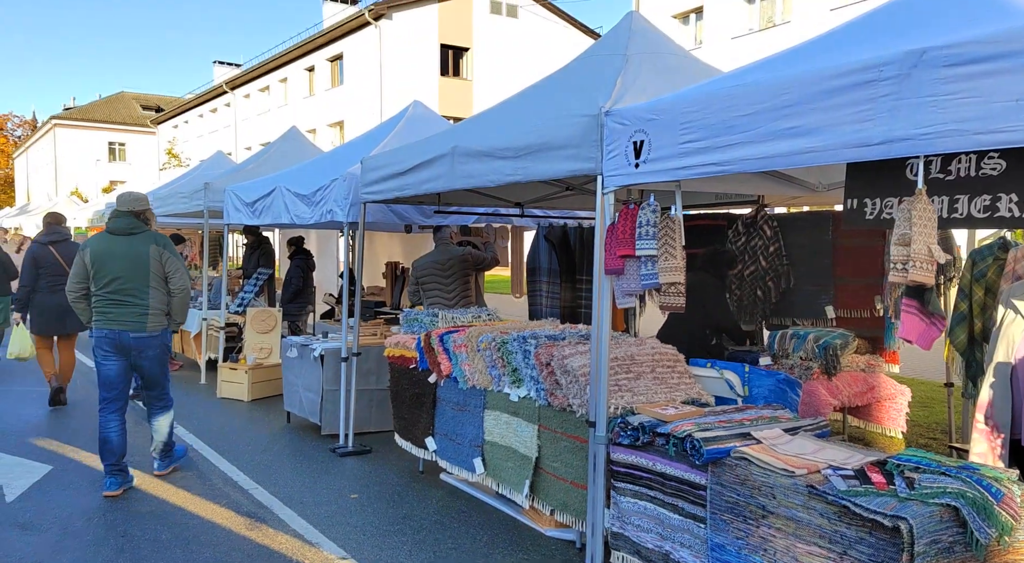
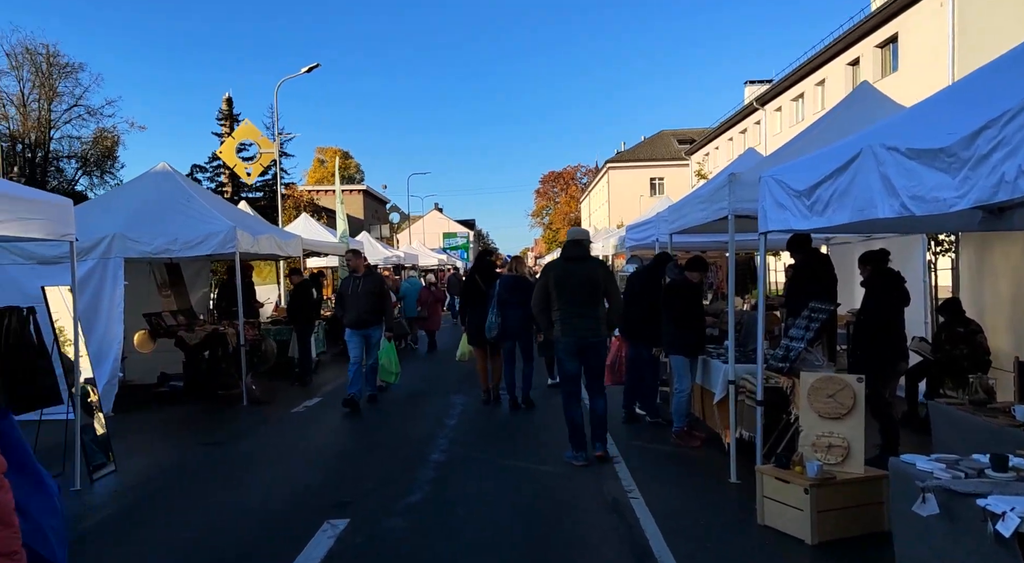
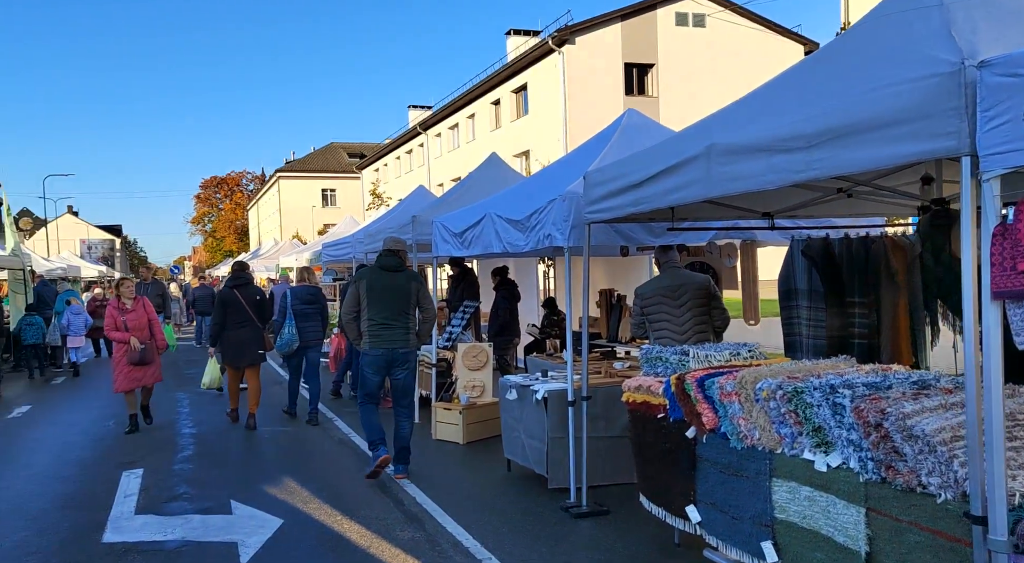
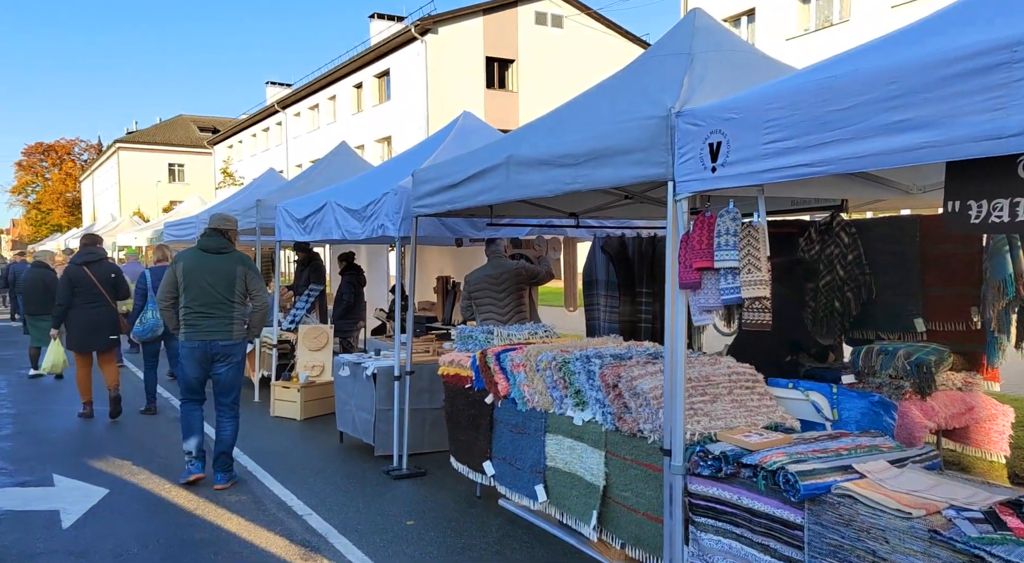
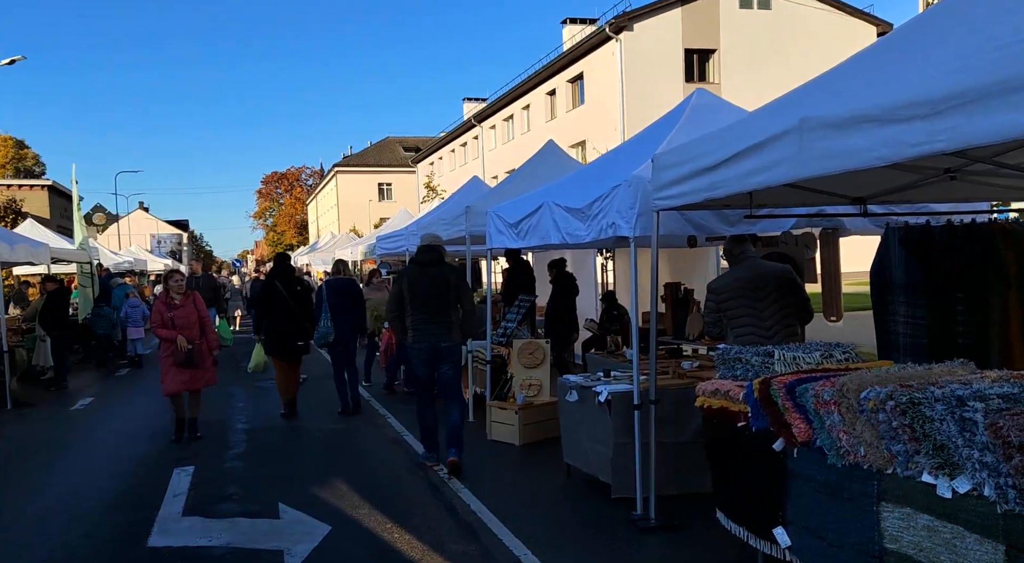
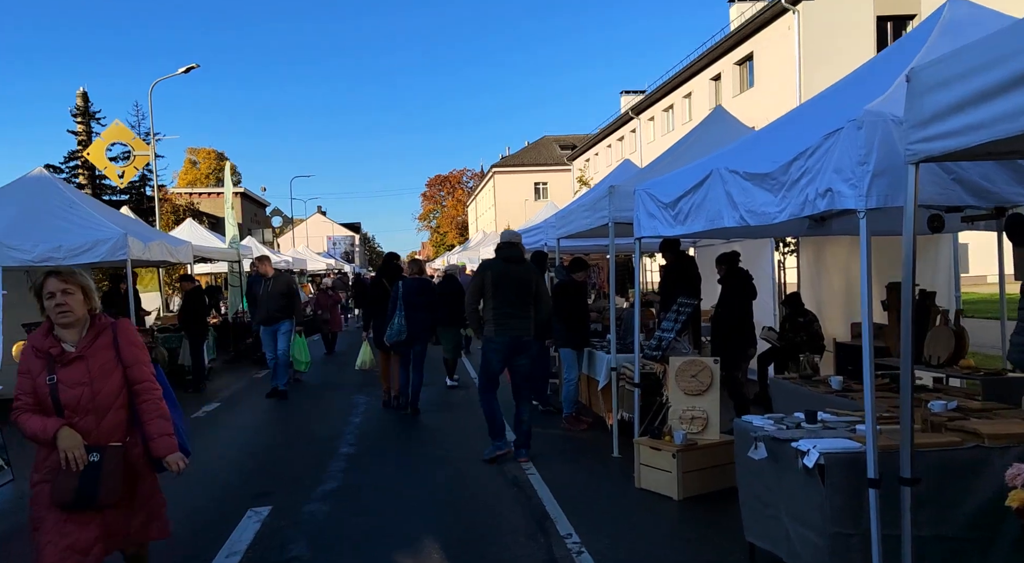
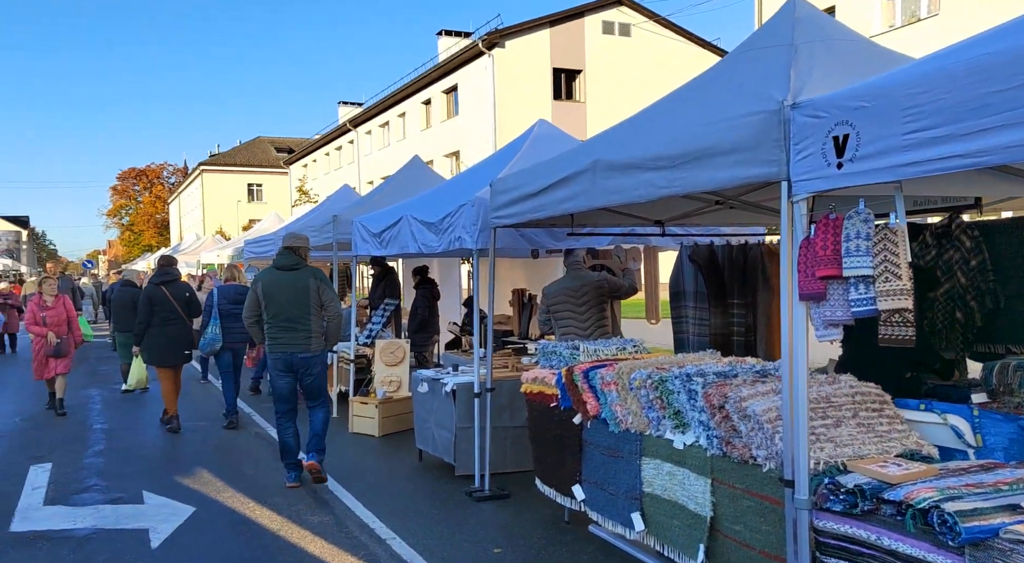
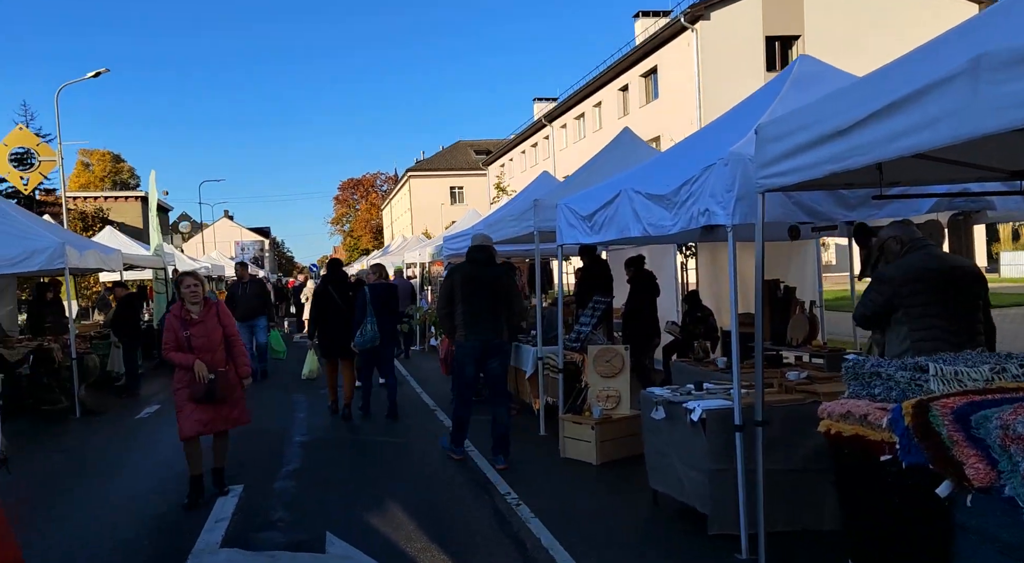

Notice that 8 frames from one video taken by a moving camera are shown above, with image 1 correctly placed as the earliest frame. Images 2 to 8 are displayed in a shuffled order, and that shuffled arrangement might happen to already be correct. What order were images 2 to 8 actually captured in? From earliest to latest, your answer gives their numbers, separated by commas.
4, 7, 3, 5, 8, 6, 2
